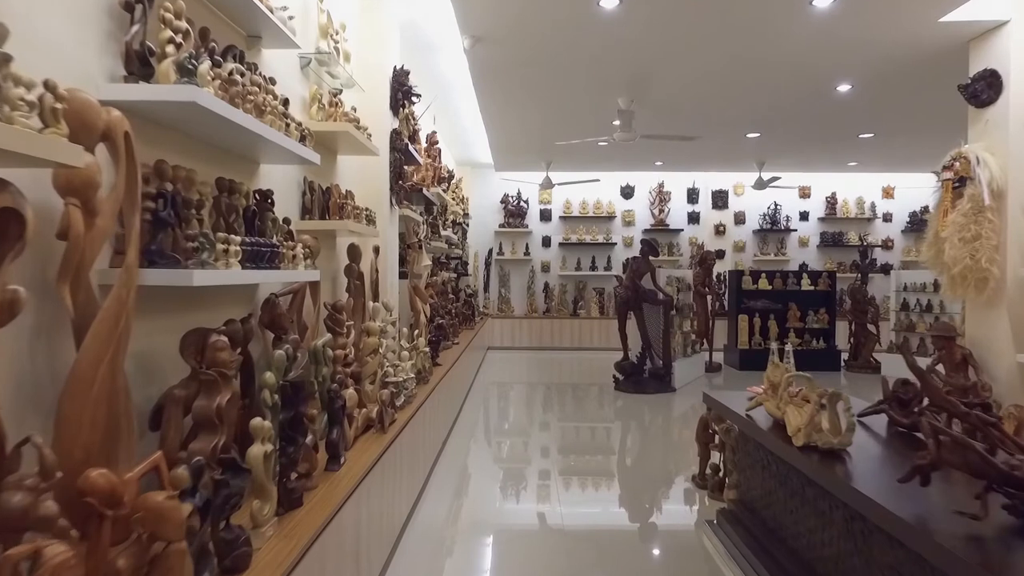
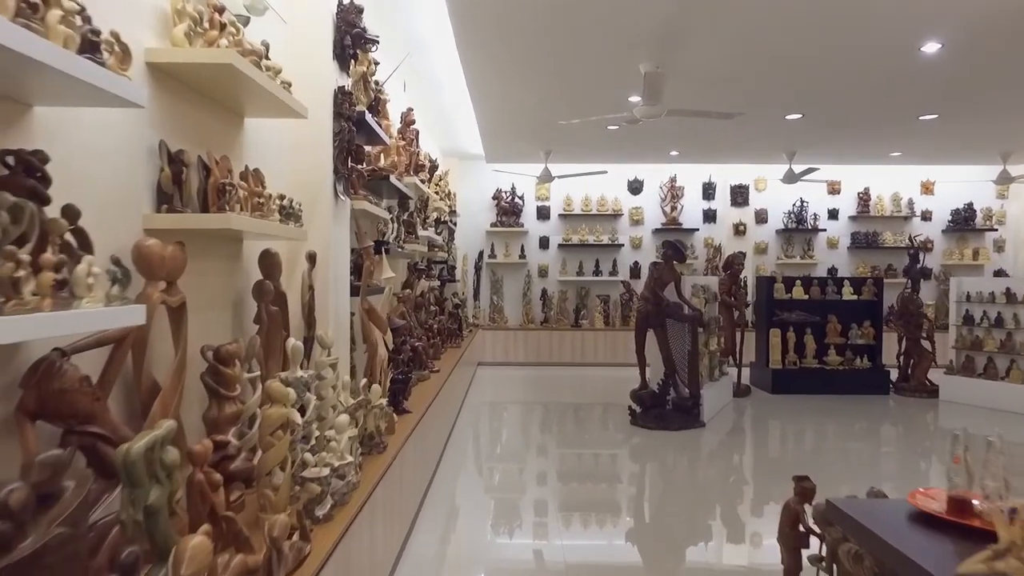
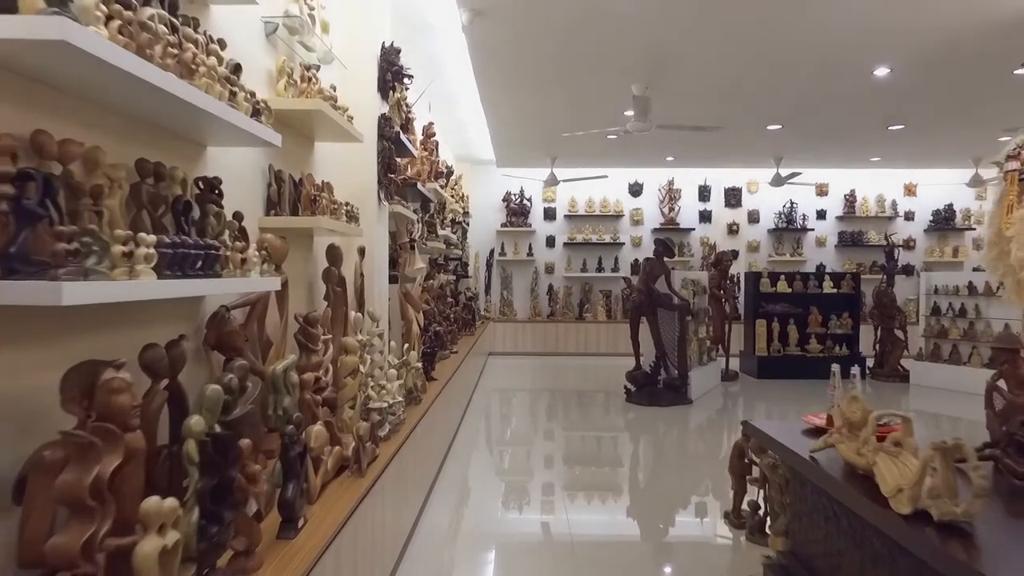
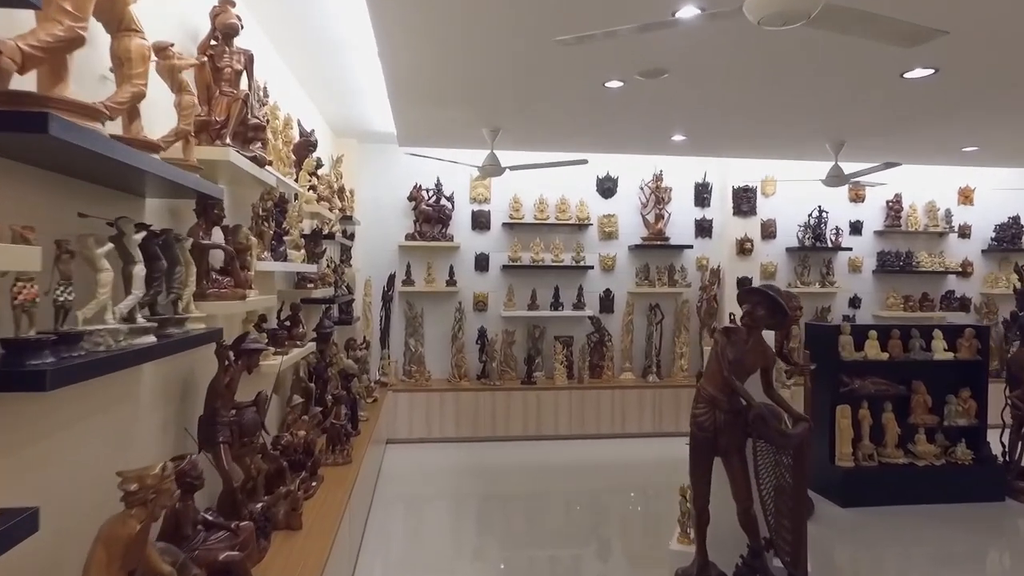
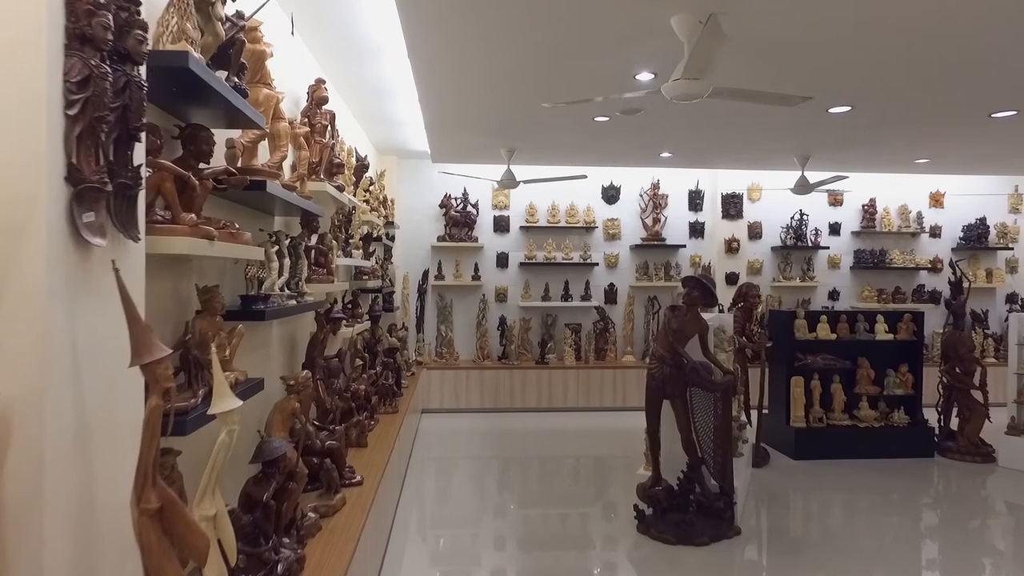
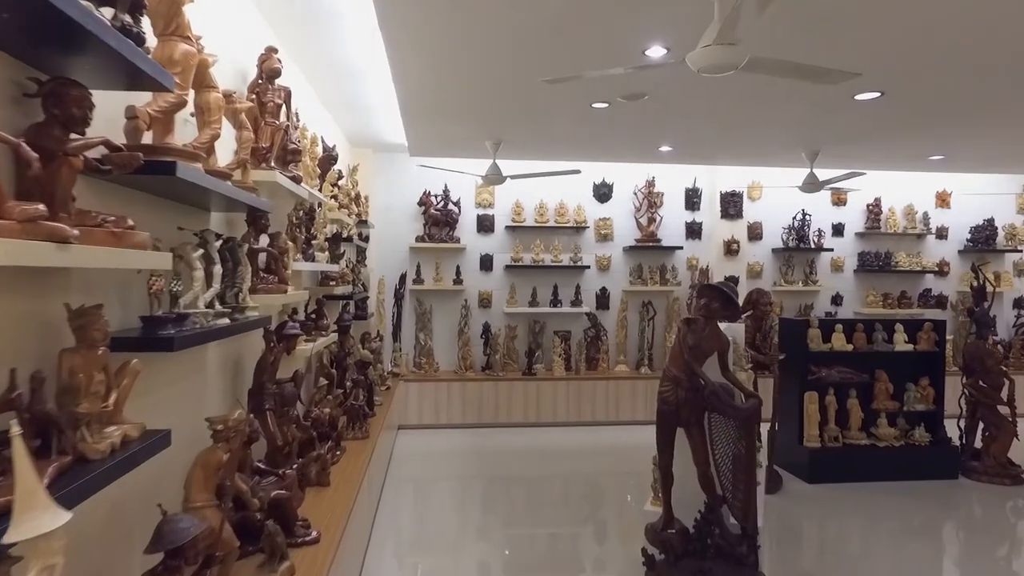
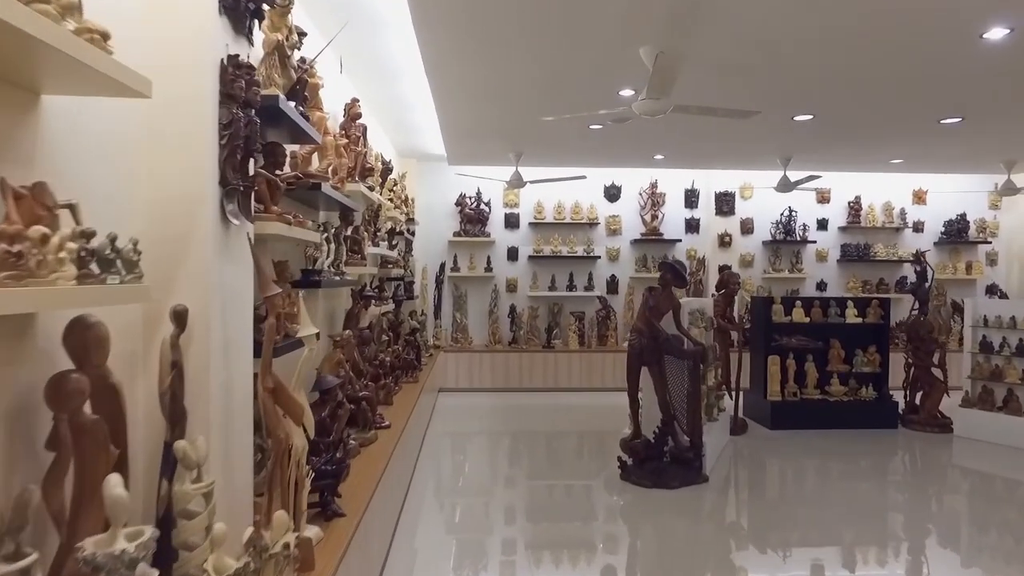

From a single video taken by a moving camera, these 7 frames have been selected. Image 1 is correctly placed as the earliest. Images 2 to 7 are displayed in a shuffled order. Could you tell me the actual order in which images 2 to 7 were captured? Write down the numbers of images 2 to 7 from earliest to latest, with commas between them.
3, 2, 7, 5, 6, 4
